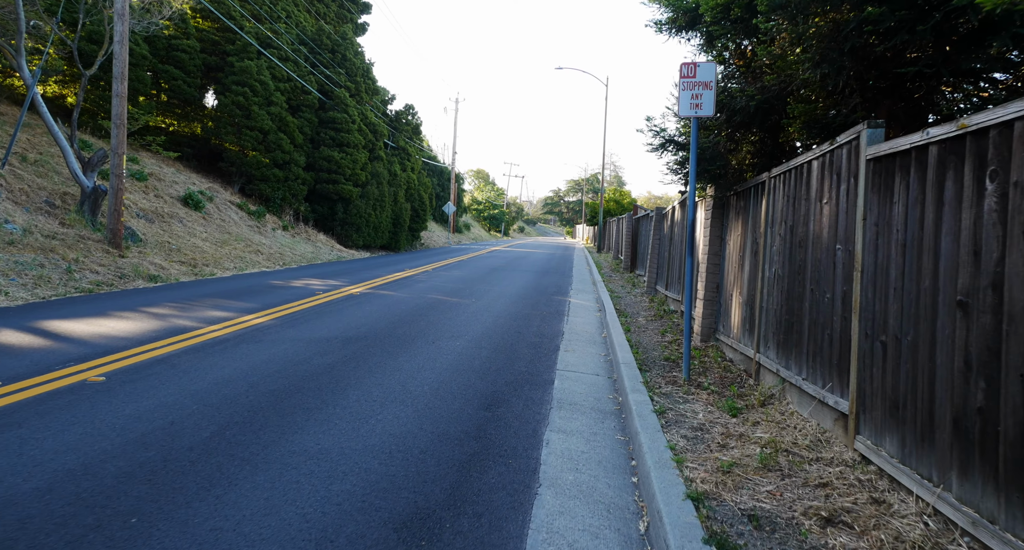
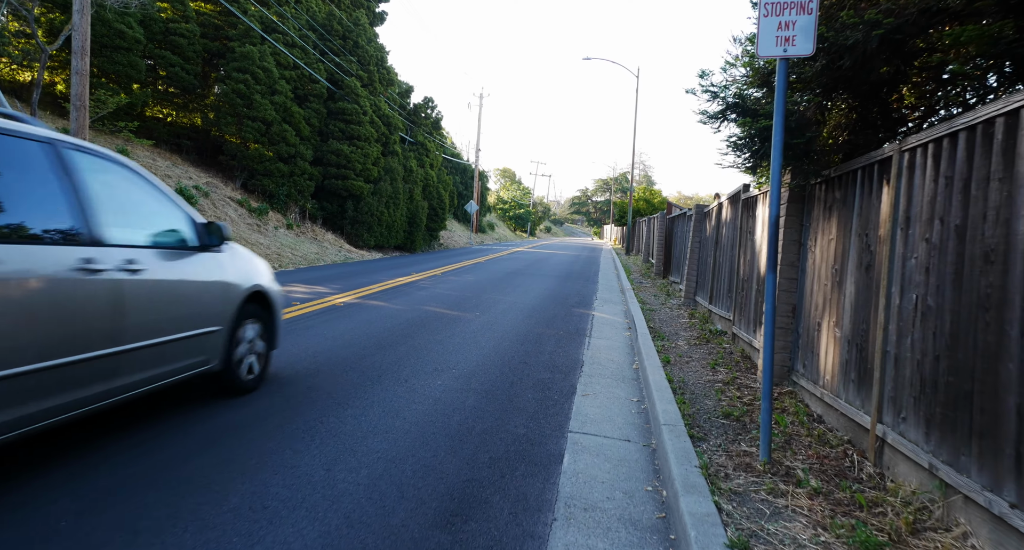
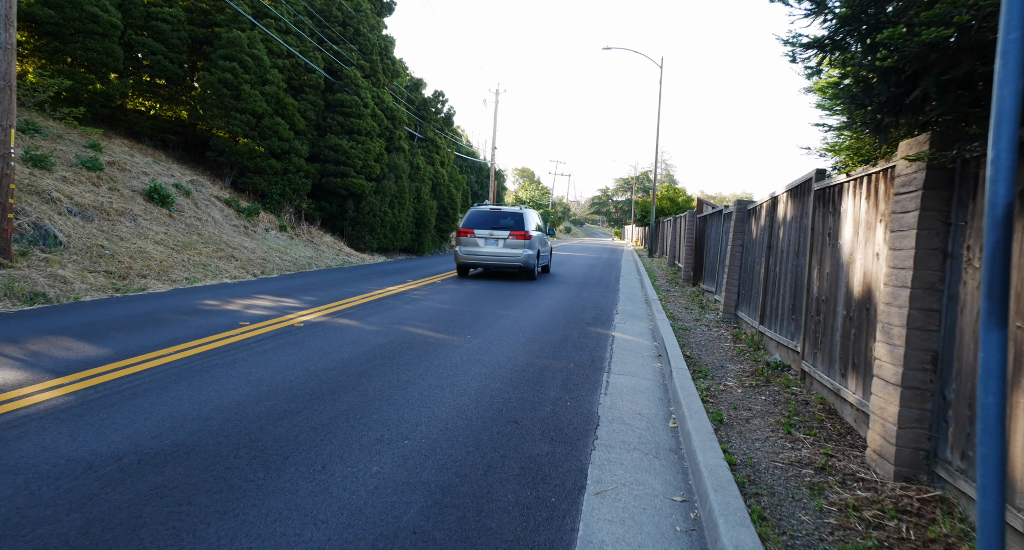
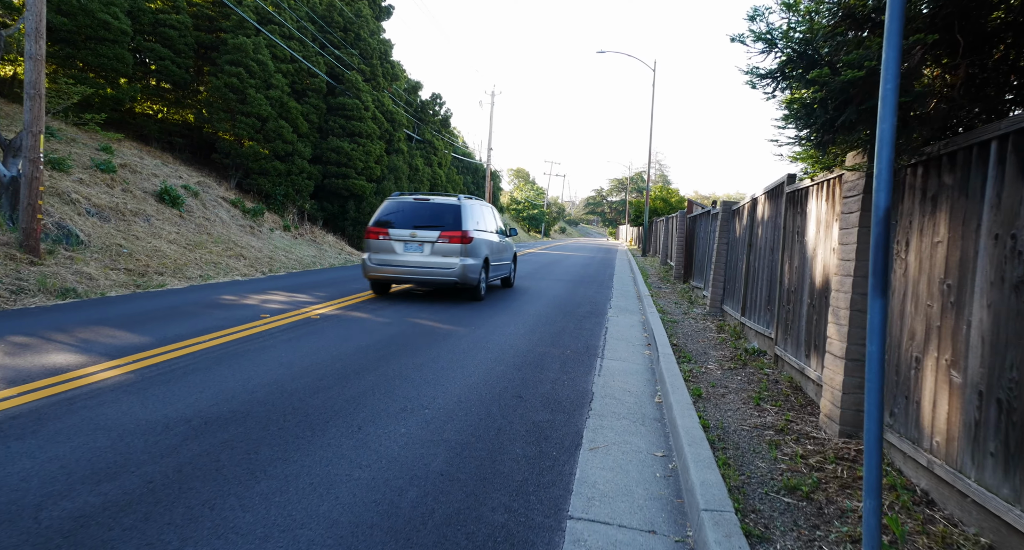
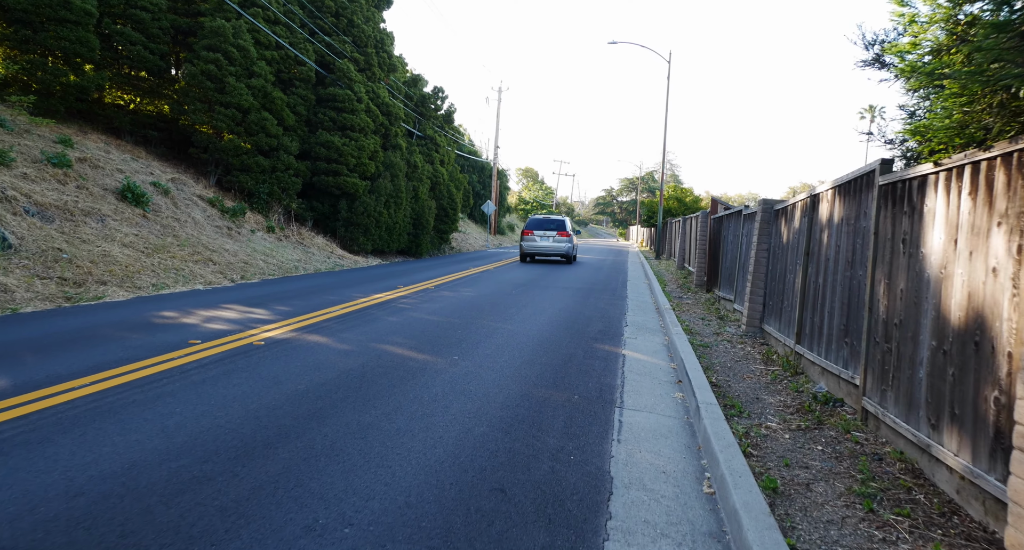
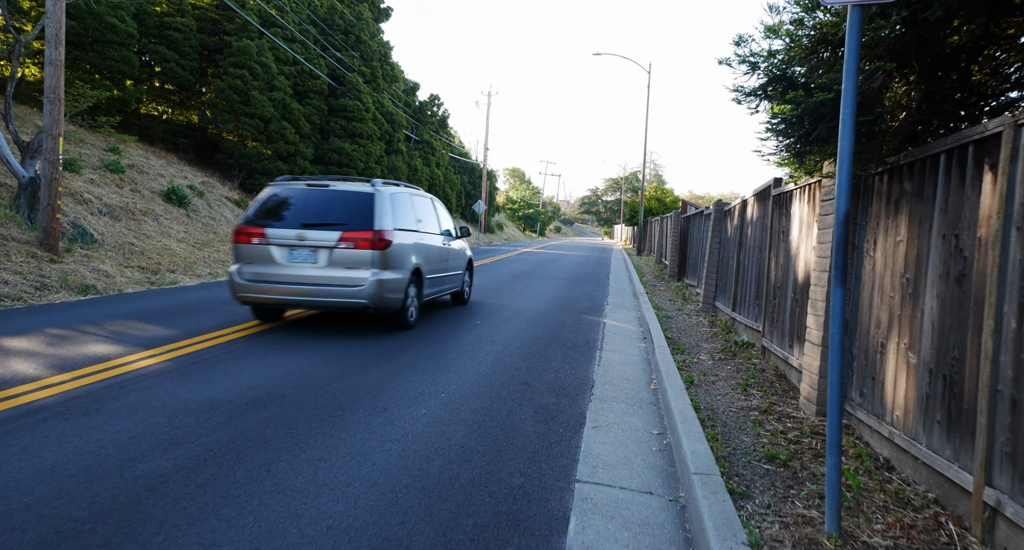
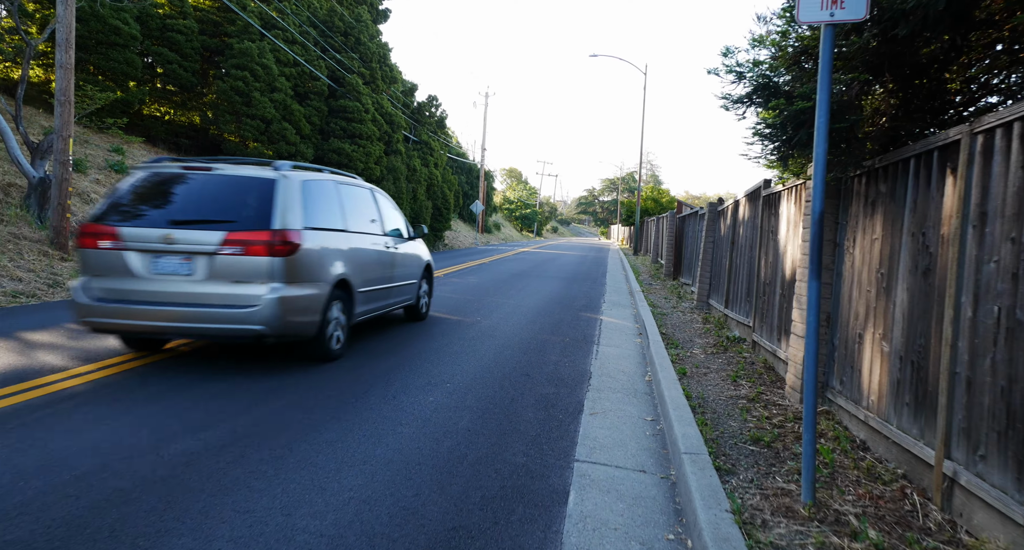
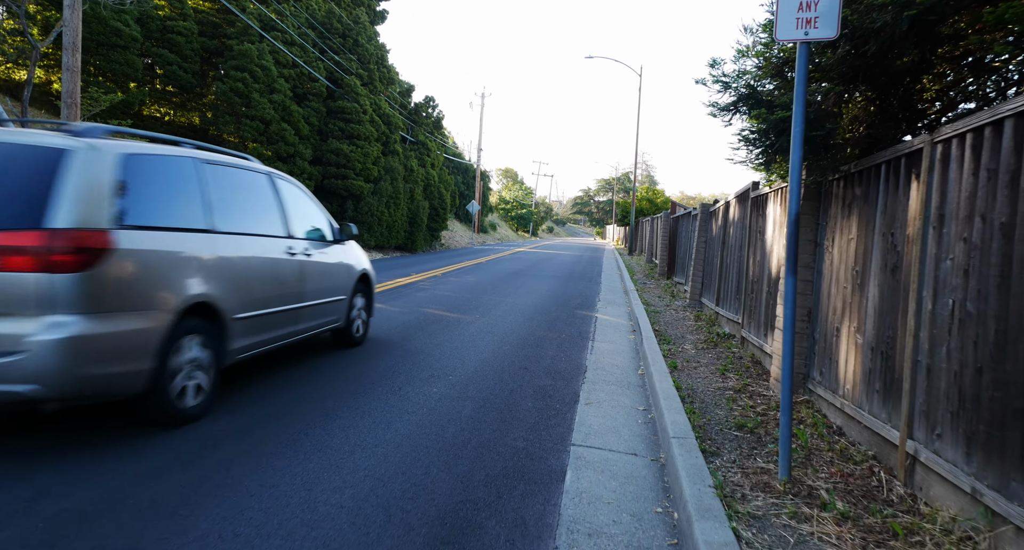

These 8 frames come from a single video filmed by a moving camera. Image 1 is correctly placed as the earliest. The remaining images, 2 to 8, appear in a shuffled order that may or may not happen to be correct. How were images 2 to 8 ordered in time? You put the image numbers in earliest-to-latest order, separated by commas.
2, 8, 7, 6, 4, 3, 5
